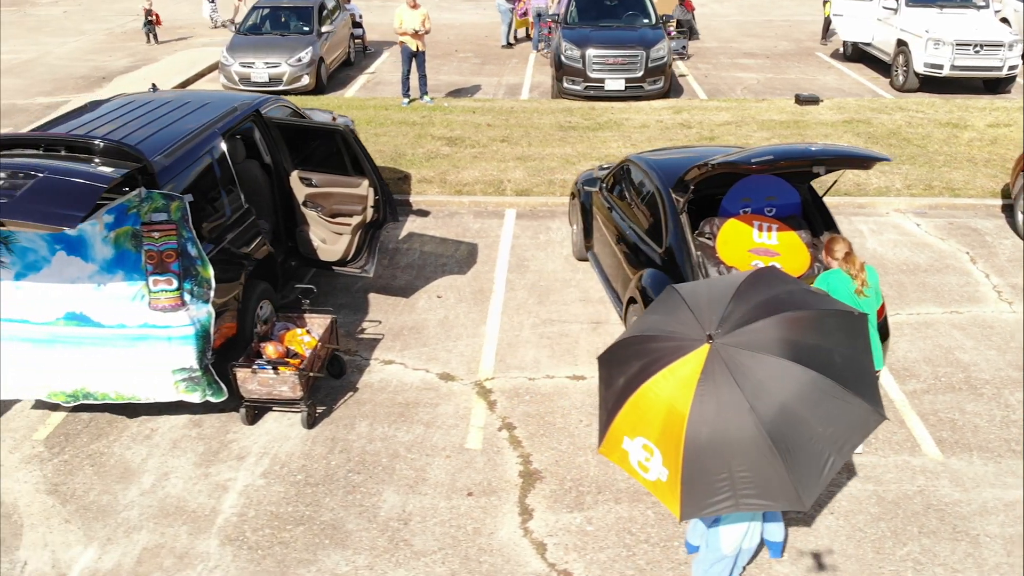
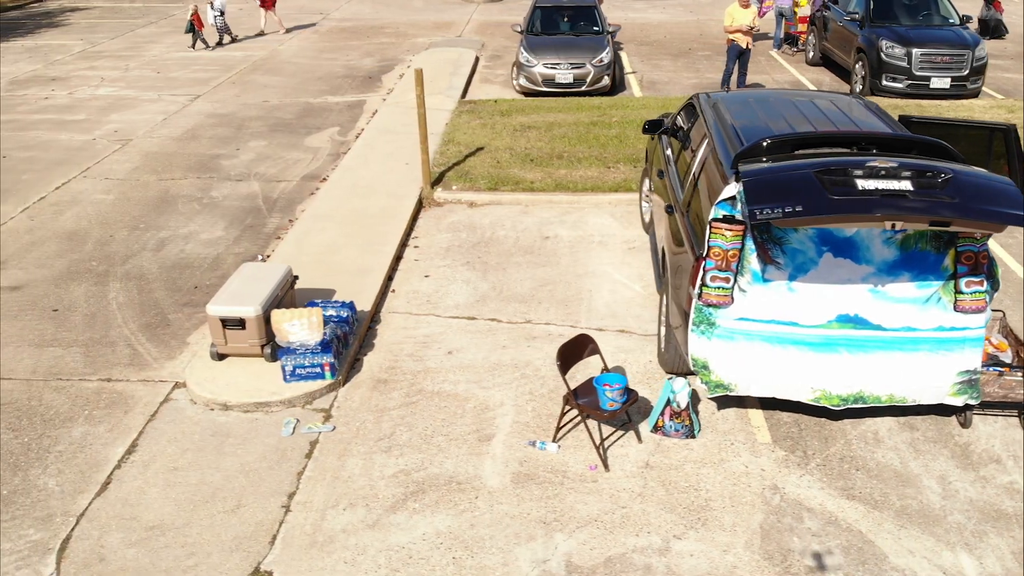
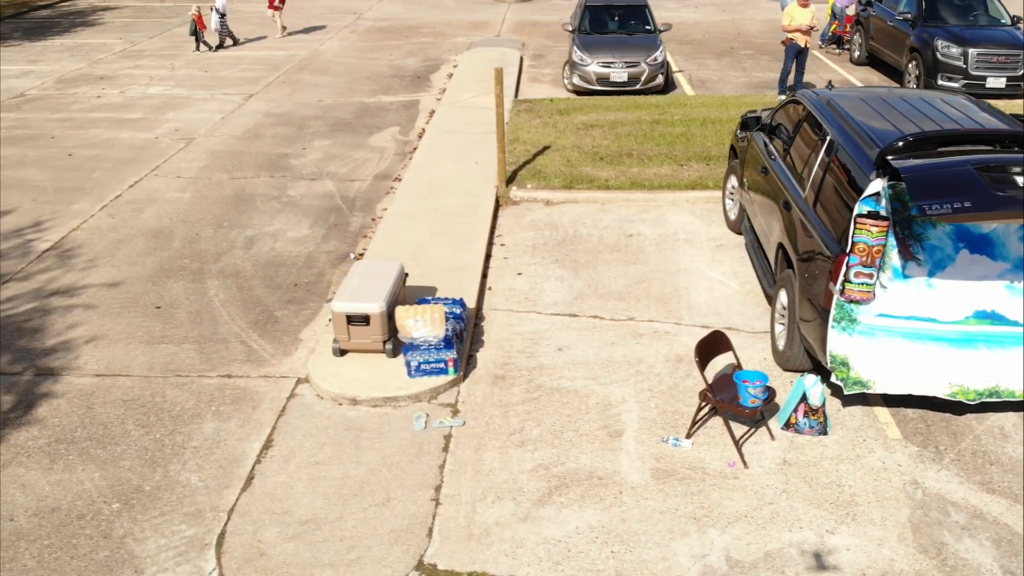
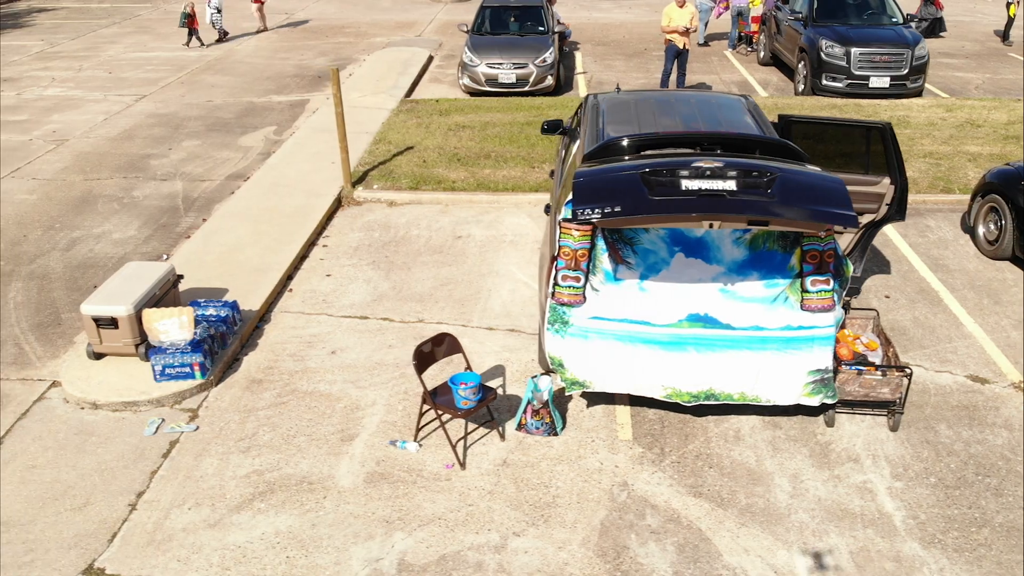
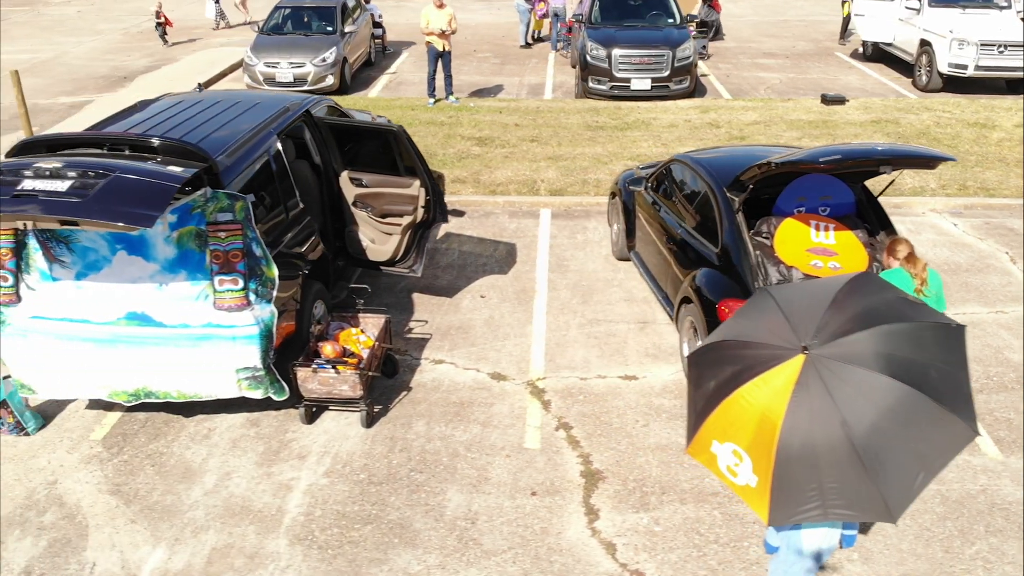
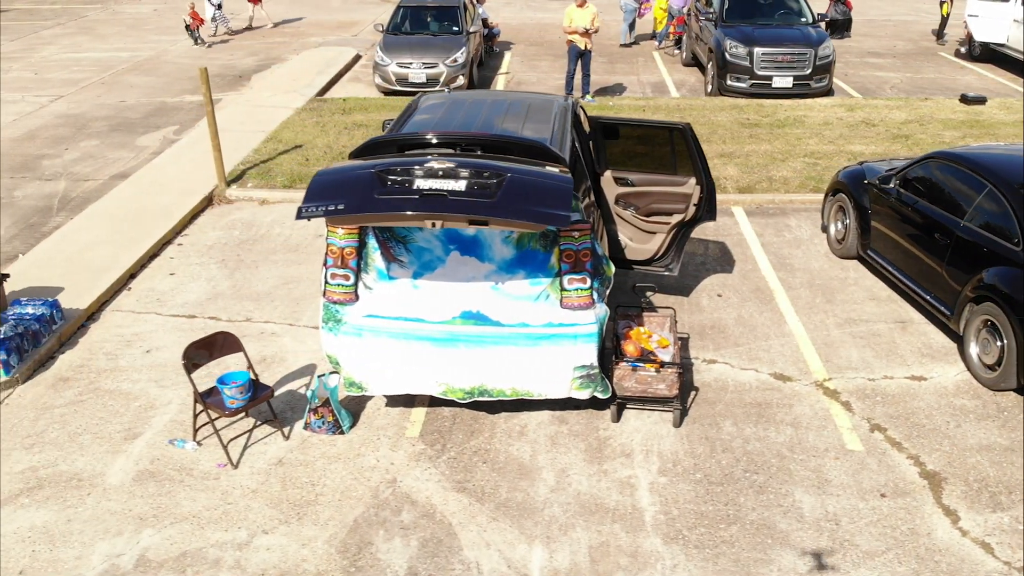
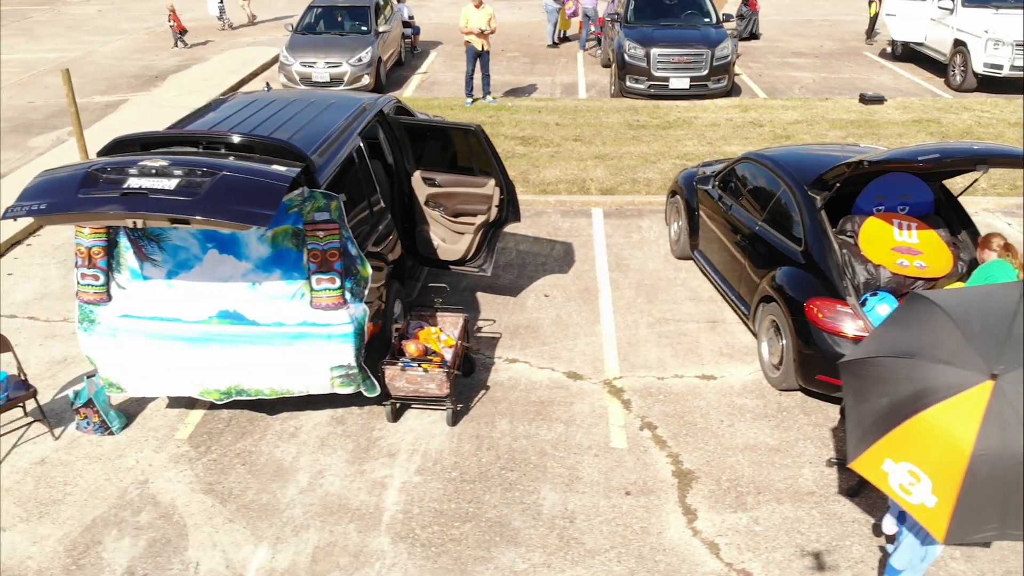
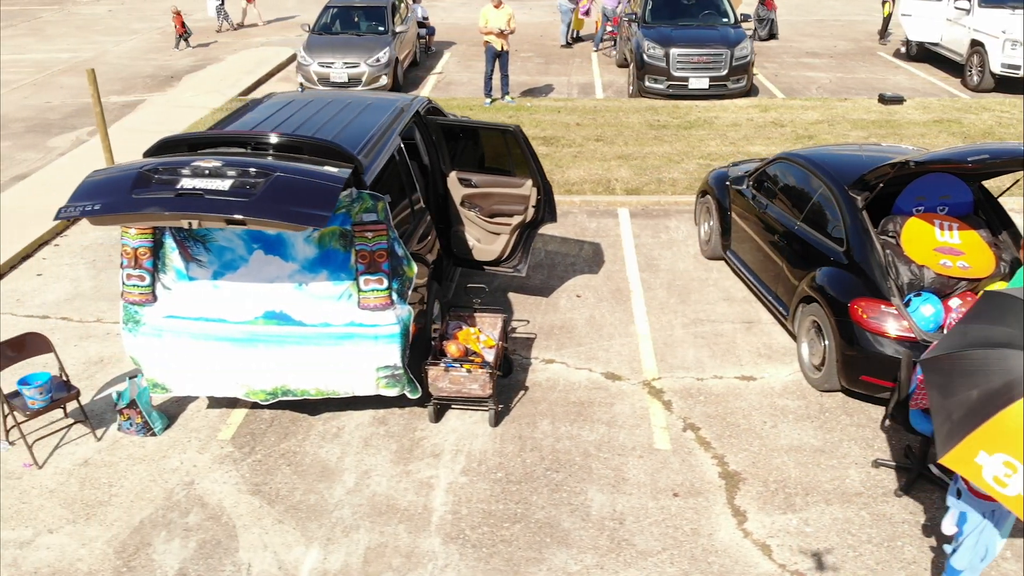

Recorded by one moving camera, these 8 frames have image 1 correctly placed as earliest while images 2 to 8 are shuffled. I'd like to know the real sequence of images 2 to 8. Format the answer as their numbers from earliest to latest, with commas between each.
5, 7, 8, 6, 4, 2, 3
